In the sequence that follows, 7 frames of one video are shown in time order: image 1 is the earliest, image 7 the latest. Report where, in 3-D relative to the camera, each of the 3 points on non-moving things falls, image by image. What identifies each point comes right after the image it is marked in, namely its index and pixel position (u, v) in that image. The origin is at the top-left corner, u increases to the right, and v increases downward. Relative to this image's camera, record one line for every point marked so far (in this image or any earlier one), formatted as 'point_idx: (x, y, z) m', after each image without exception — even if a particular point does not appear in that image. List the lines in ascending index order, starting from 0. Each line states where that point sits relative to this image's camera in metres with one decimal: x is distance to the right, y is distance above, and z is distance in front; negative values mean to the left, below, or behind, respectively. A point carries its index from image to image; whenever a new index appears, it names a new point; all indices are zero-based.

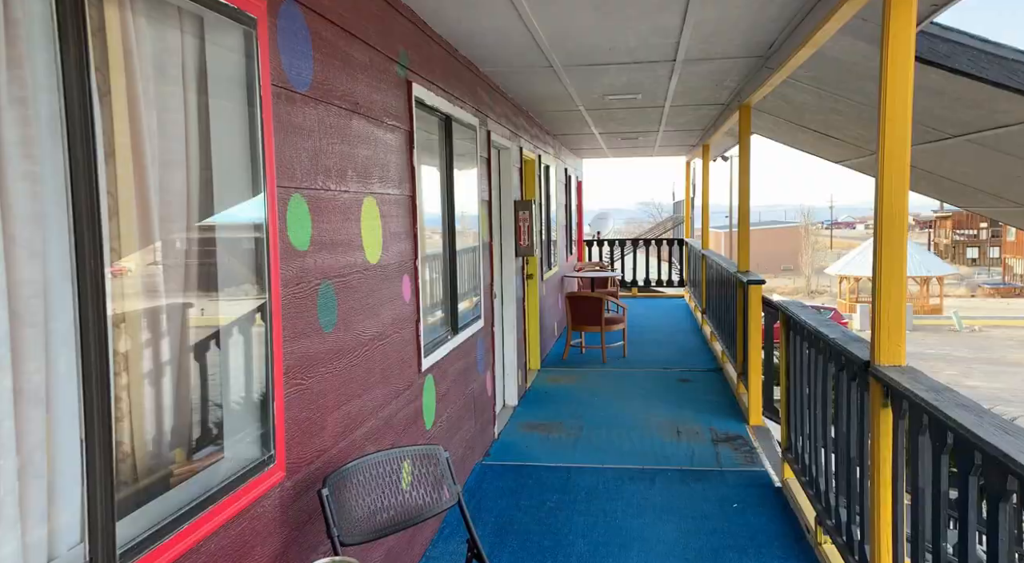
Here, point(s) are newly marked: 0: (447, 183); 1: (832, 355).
0: (-0.3, +0.5, +3.8) m
1: (+1.3, -0.3, +3.1) m
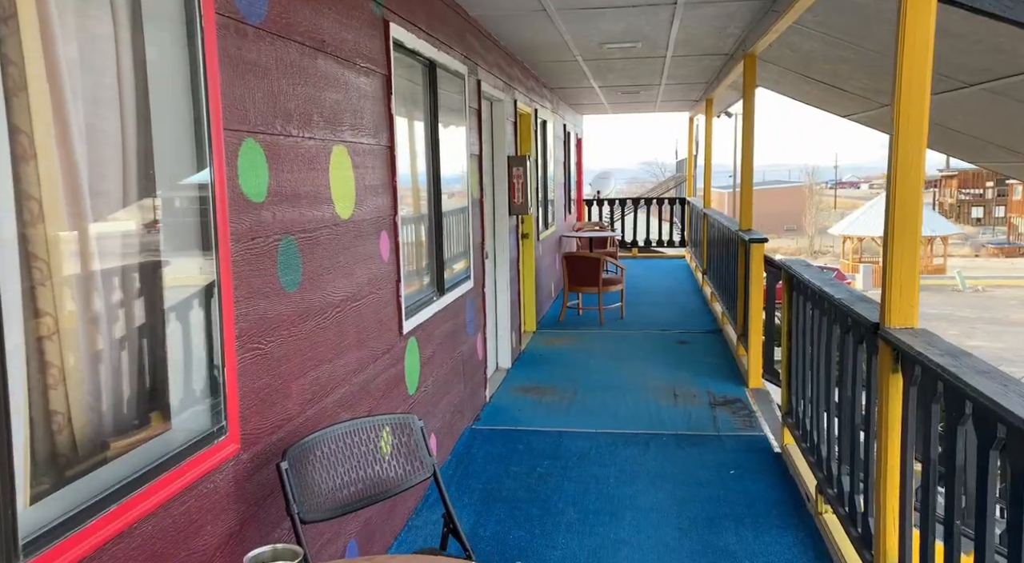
0: (-0.4, +0.7, +3.6) m
1: (+1.3, -0.1, +2.9) m
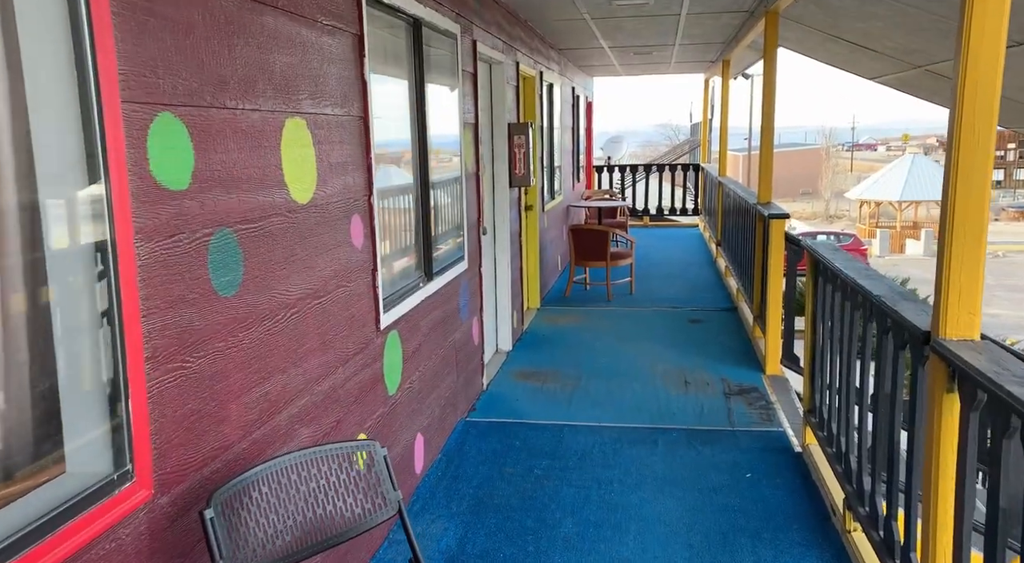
0: (-0.4, +0.8, +3.2) m
1: (+1.2, -0.1, +2.5) m
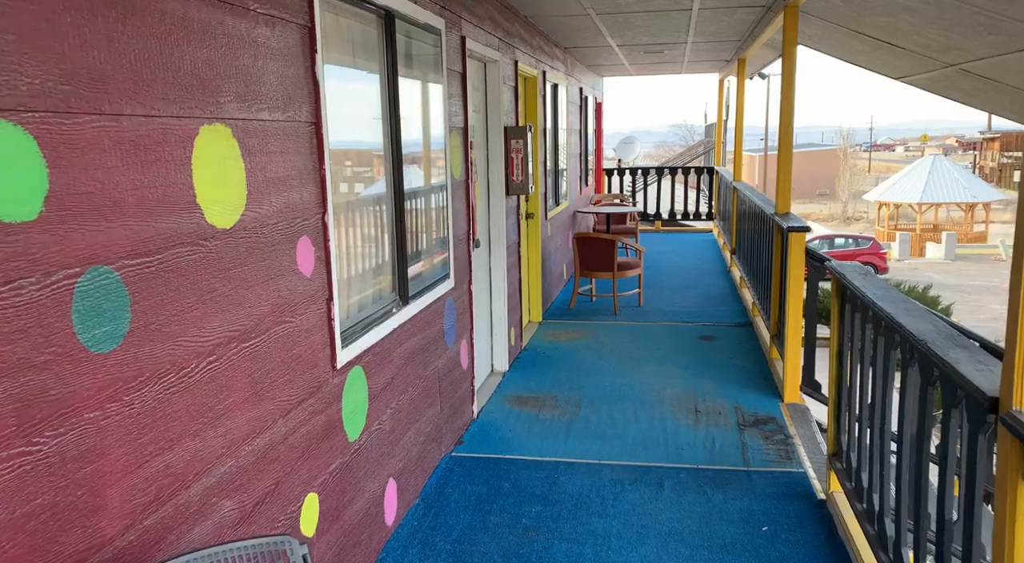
0: (-0.5, +0.7, +2.9) m
1: (+1.1, -0.2, +2.1) m
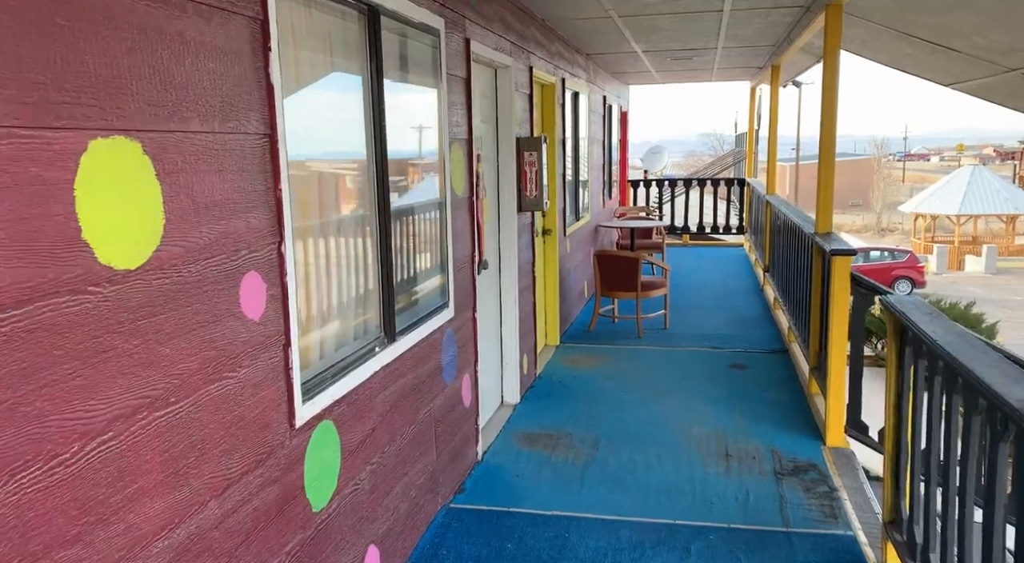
0: (-0.5, +0.6, +2.5) m
1: (+1.1, -0.3, +1.7) m
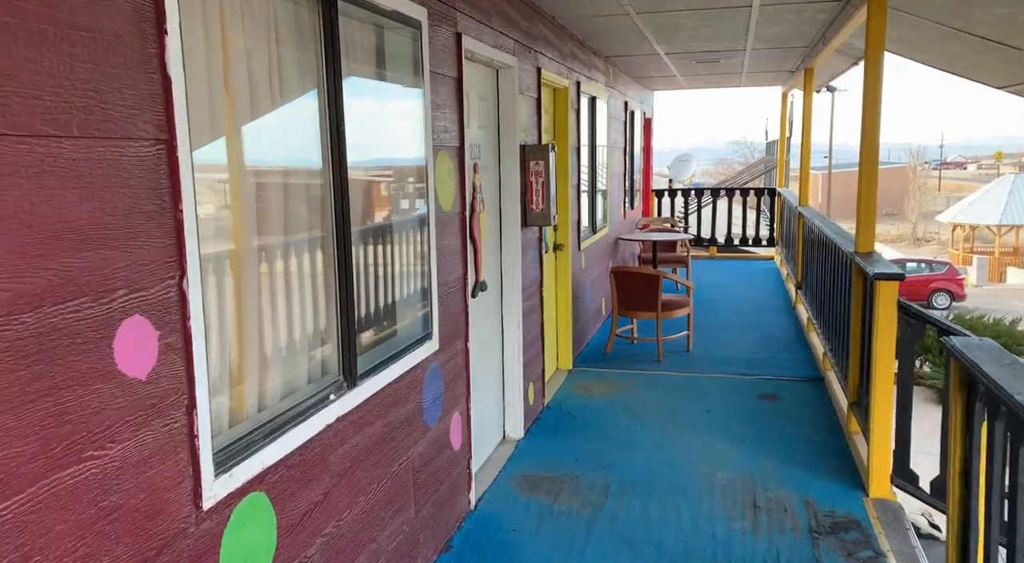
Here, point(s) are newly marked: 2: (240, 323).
0: (-0.5, +0.5, +2.1) m
1: (+1.0, -0.4, +1.3) m
2: (-0.6, -0.1, +1.8) m
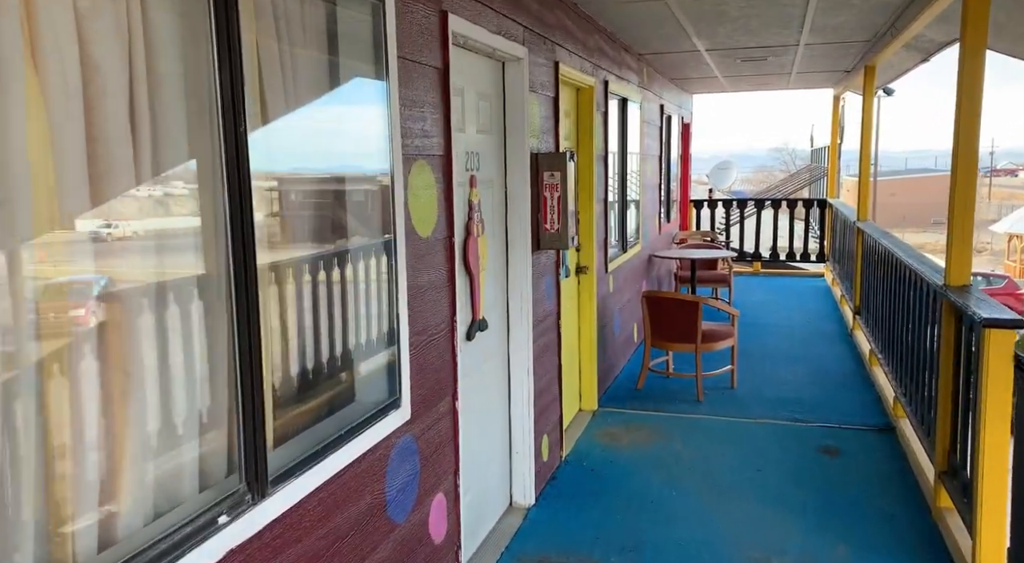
0: (-0.6, +0.3, +1.5) m
1: (+0.9, -0.6, +0.5) m
2: (-0.7, -0.2, +1.1) m
